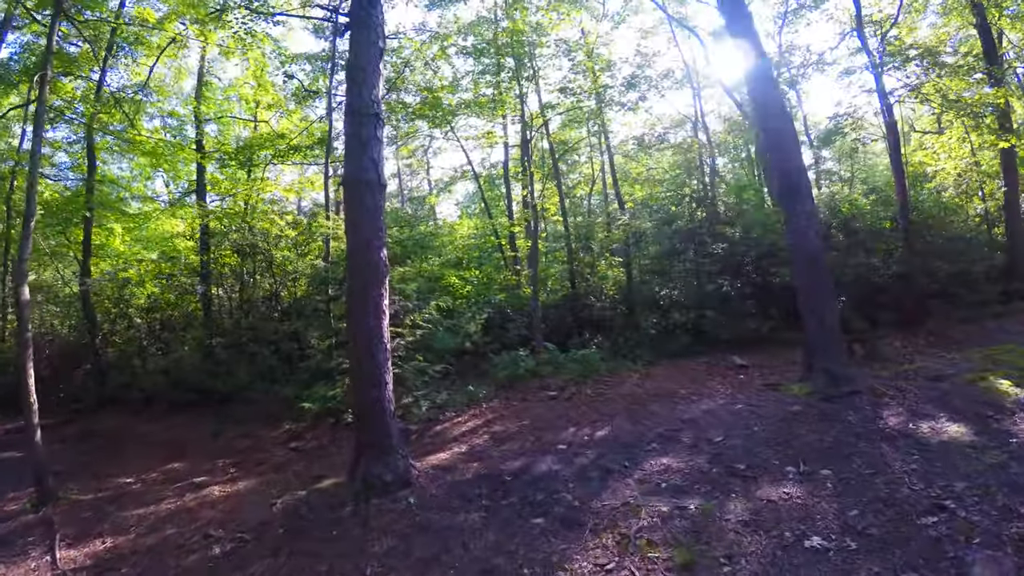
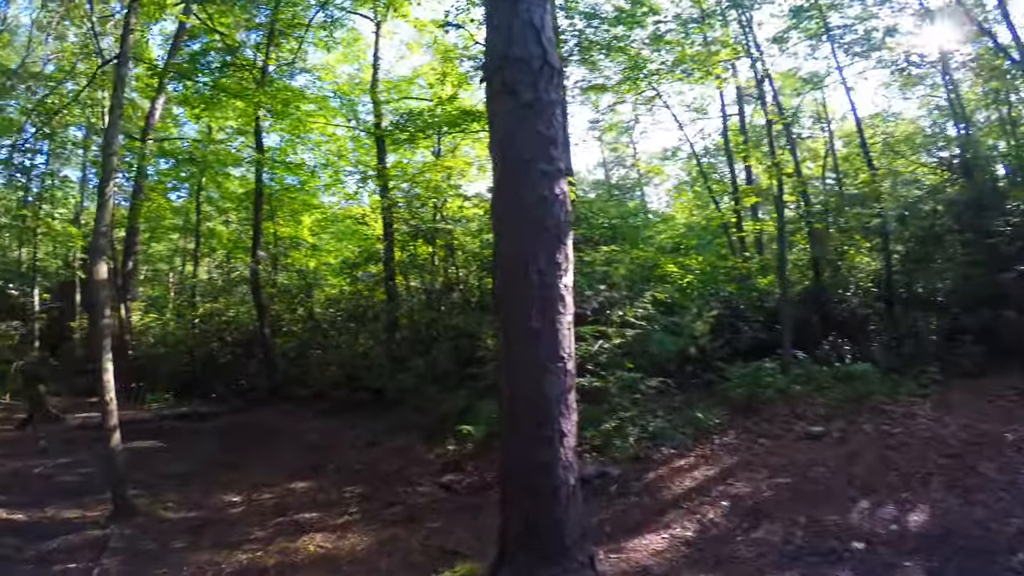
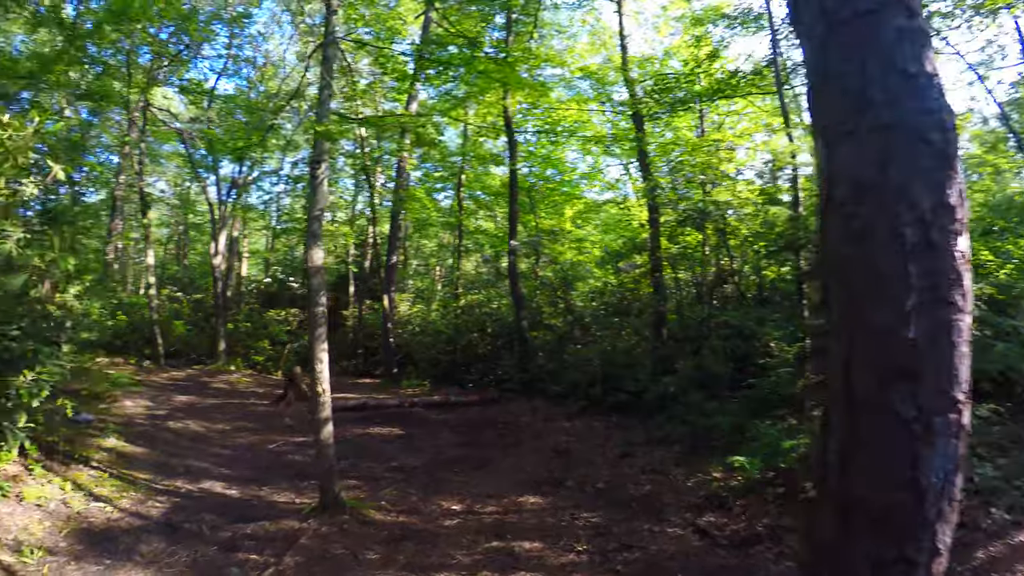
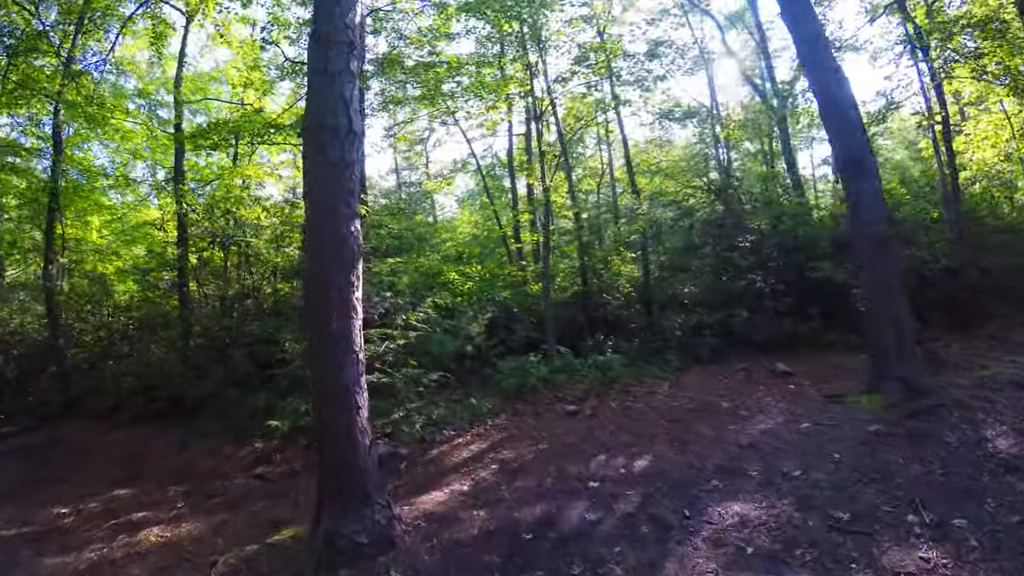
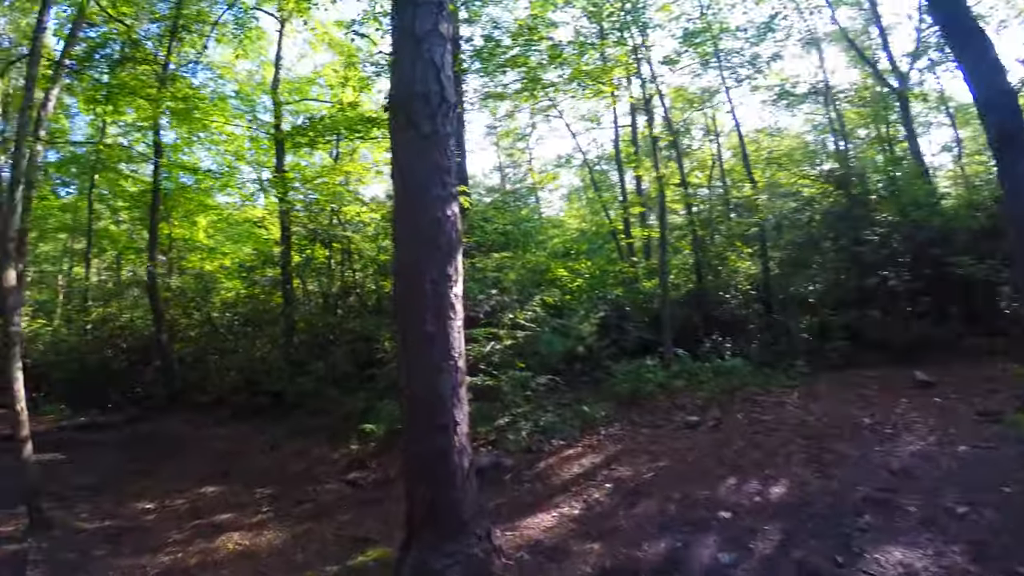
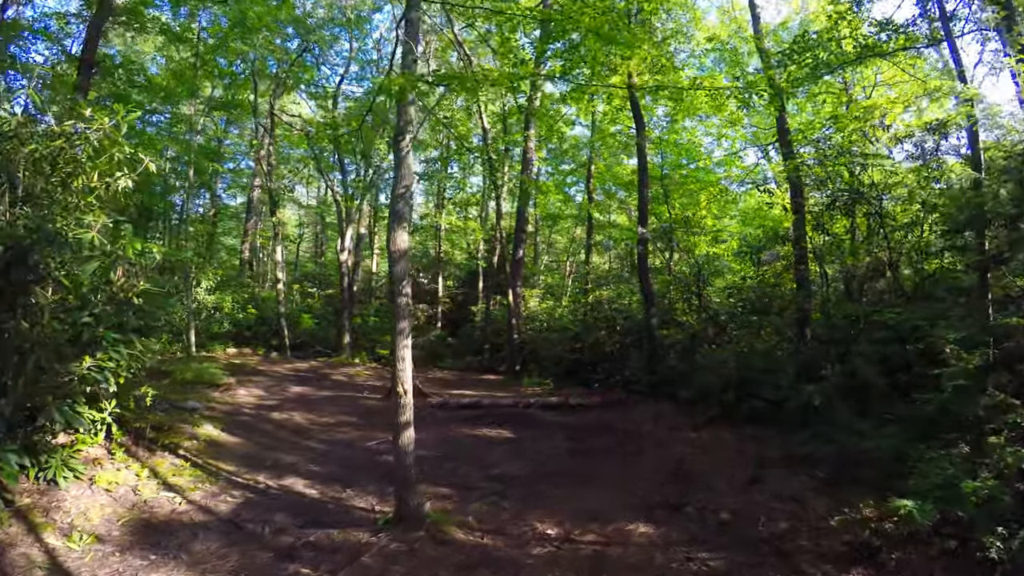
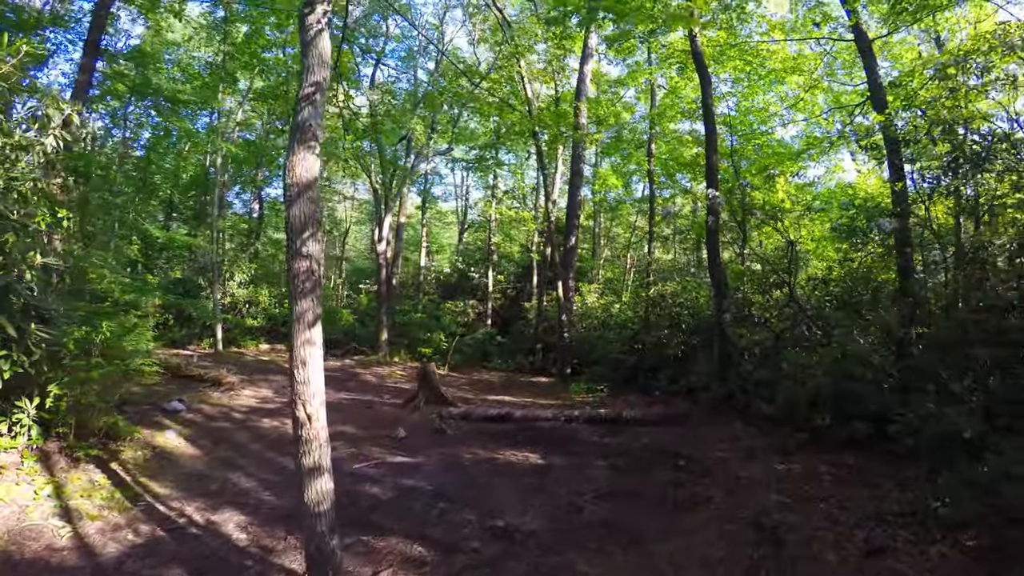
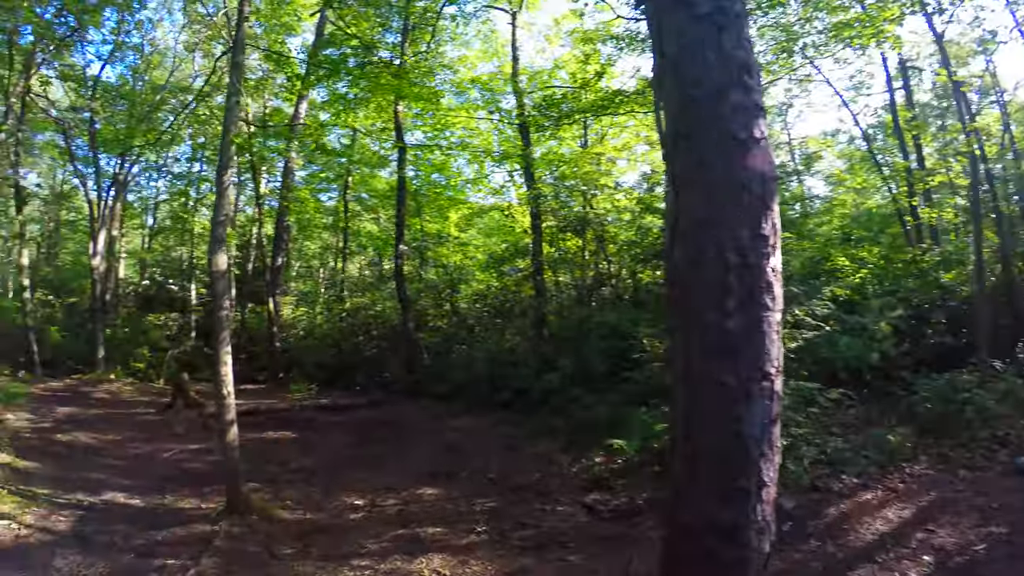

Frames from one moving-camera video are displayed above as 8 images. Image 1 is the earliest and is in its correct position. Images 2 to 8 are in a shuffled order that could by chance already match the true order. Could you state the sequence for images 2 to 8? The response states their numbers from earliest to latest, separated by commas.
4, 5, 2, 8, 3, 6, 7
